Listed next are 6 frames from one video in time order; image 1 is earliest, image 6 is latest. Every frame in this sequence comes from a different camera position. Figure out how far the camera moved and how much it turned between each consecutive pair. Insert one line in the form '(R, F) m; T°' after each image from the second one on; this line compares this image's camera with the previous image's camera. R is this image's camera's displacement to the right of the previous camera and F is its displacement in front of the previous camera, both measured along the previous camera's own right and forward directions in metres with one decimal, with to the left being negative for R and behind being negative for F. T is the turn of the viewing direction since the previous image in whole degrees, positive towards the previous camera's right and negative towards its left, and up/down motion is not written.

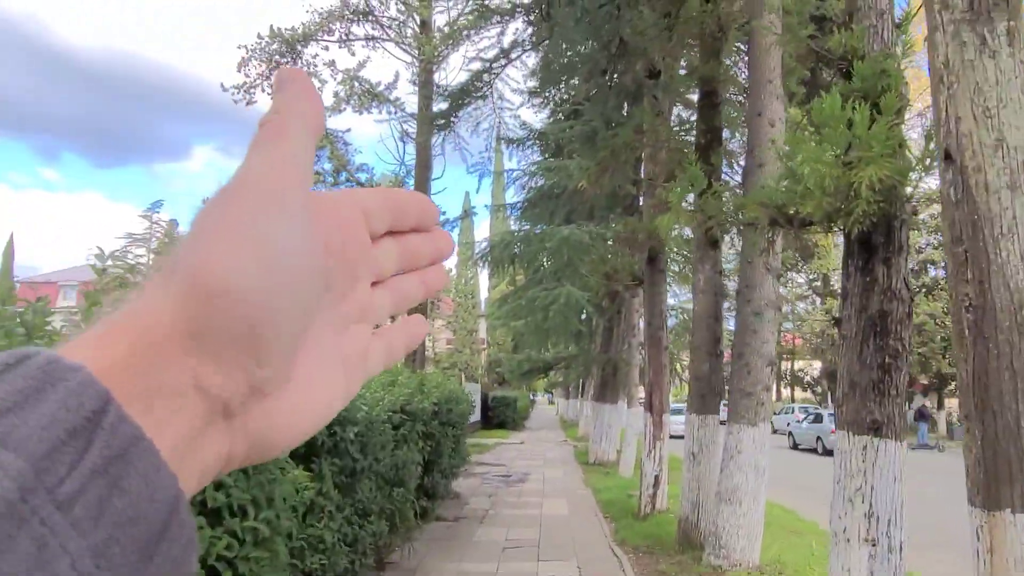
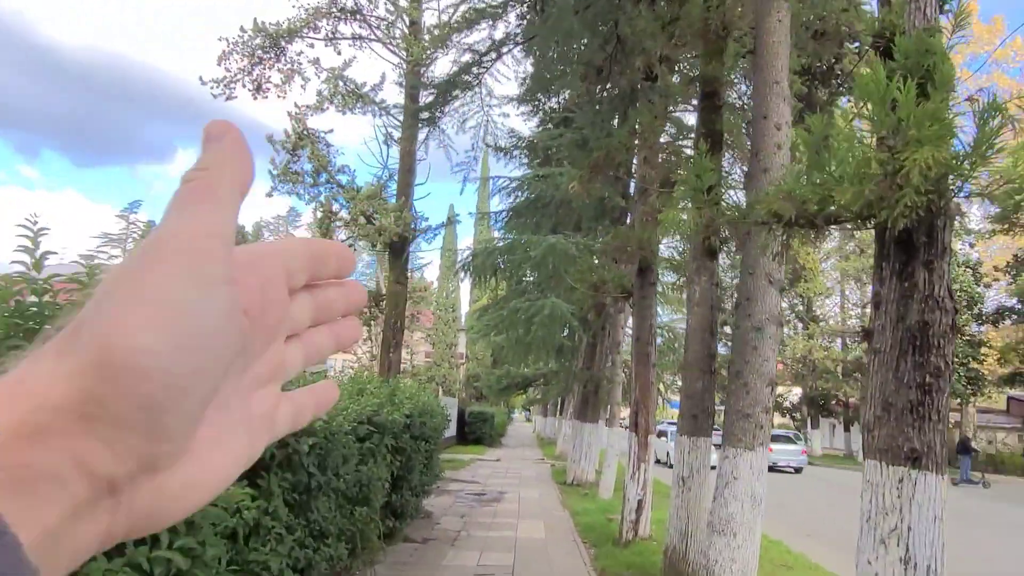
(0.0, +0.5) m; +1°
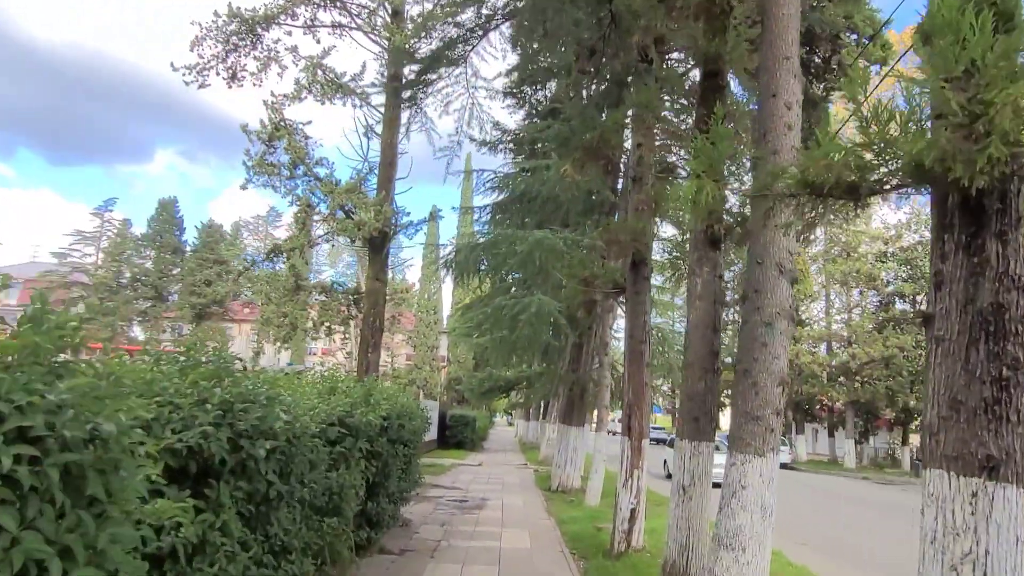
(0.0, +0.6) m; +1°
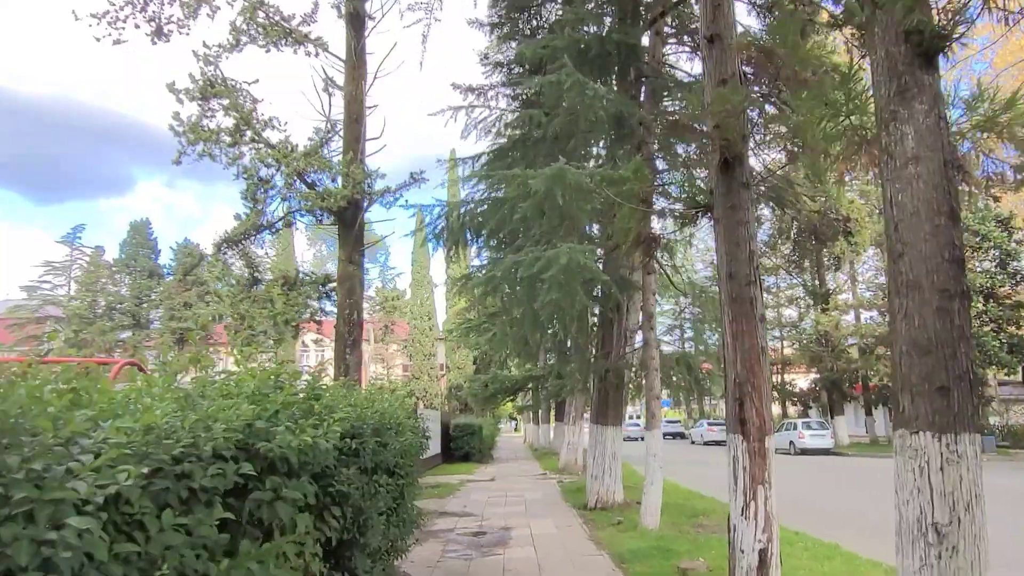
(-0.3, +3.1) m; +1°
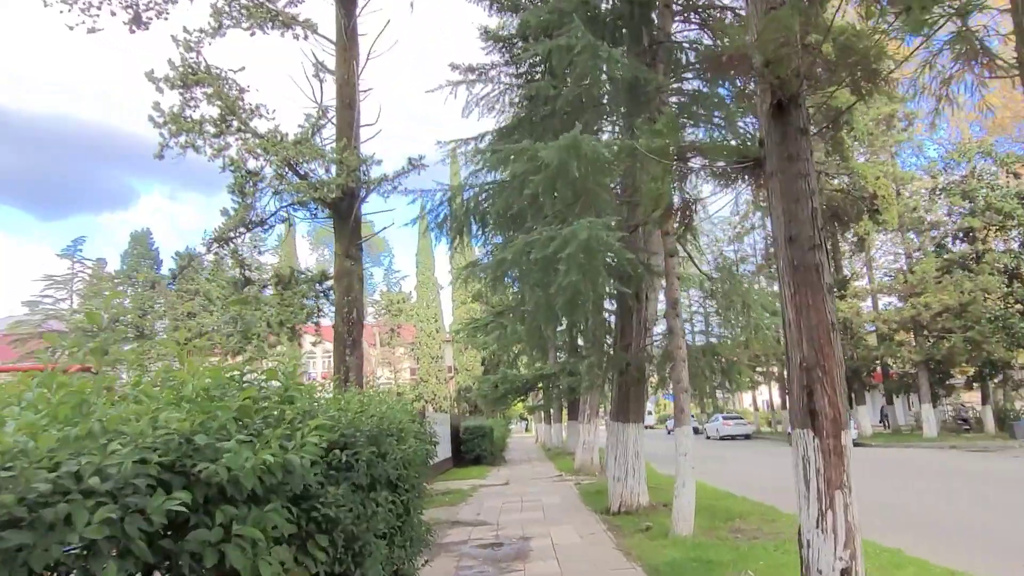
(-0.1, +0.9) m; 0°
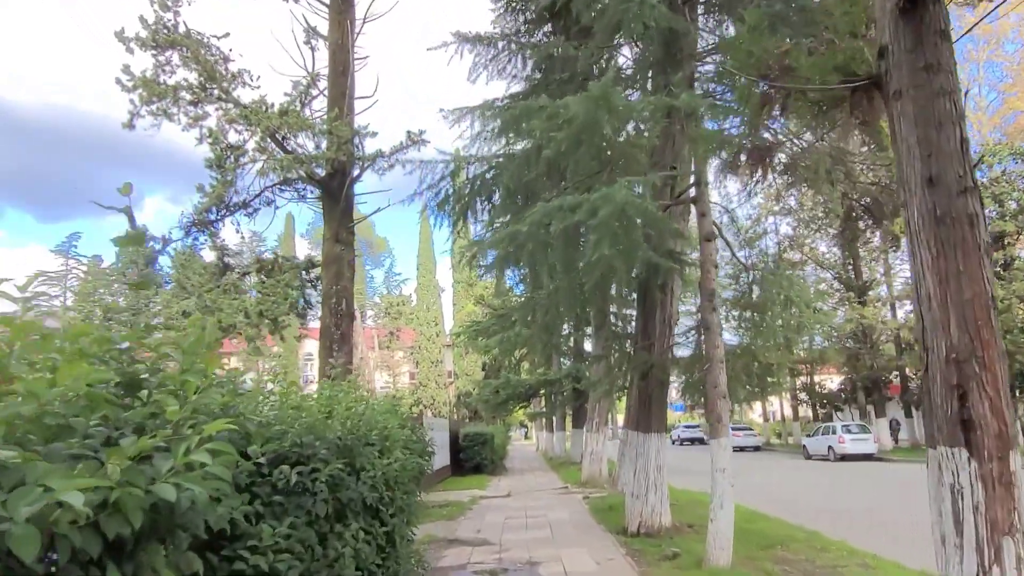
(-0.1, +1.3) m; 0°
